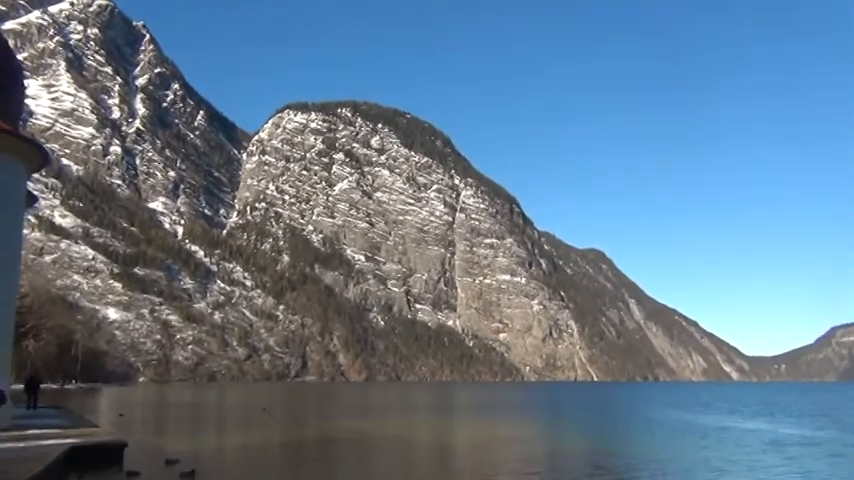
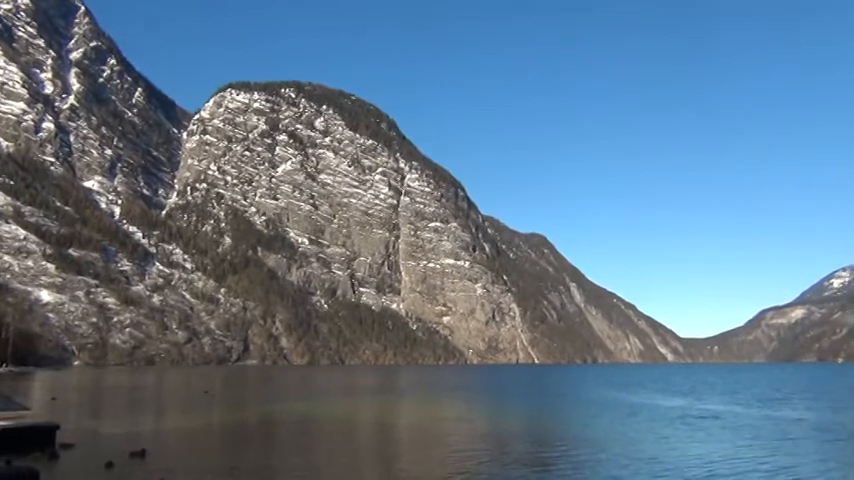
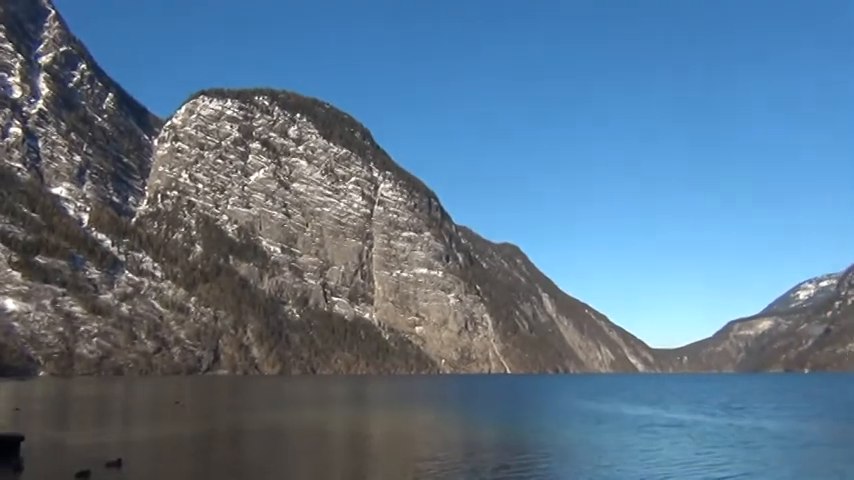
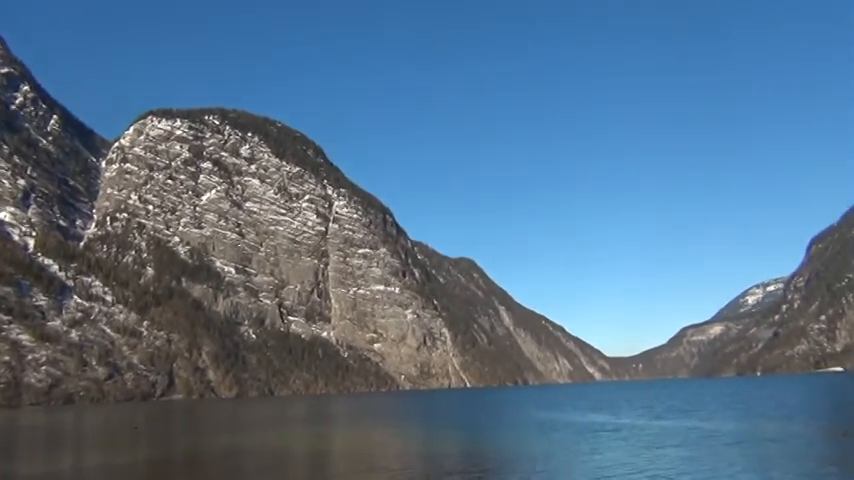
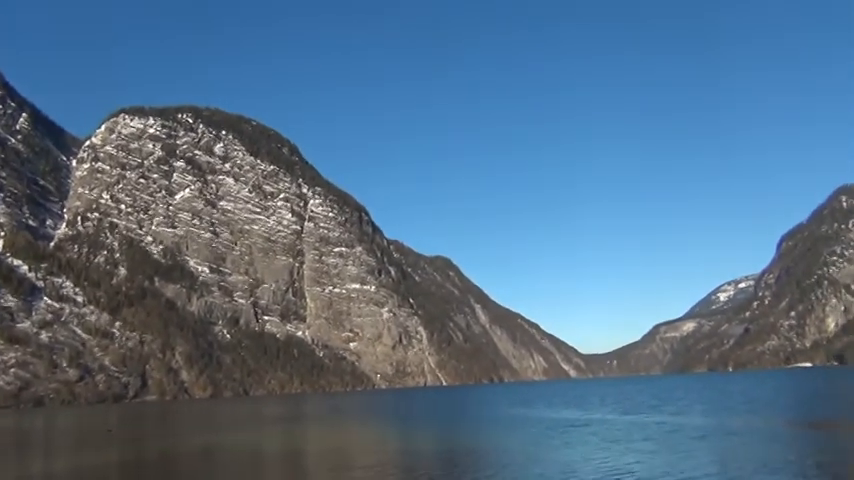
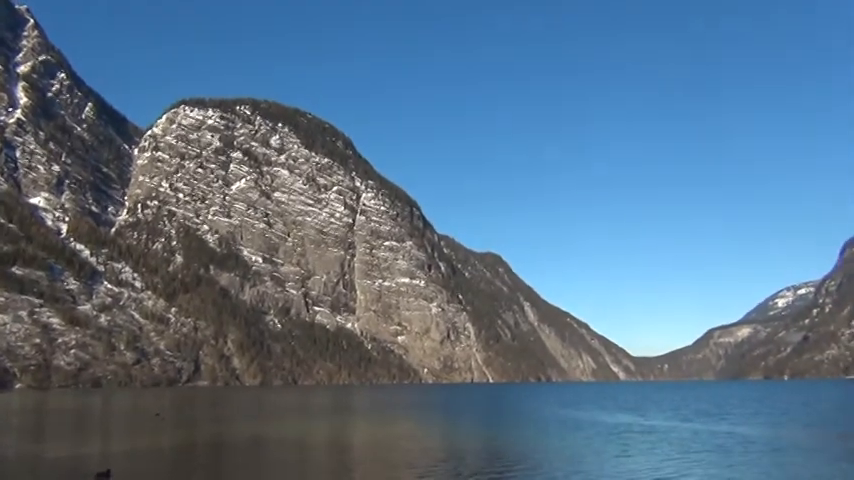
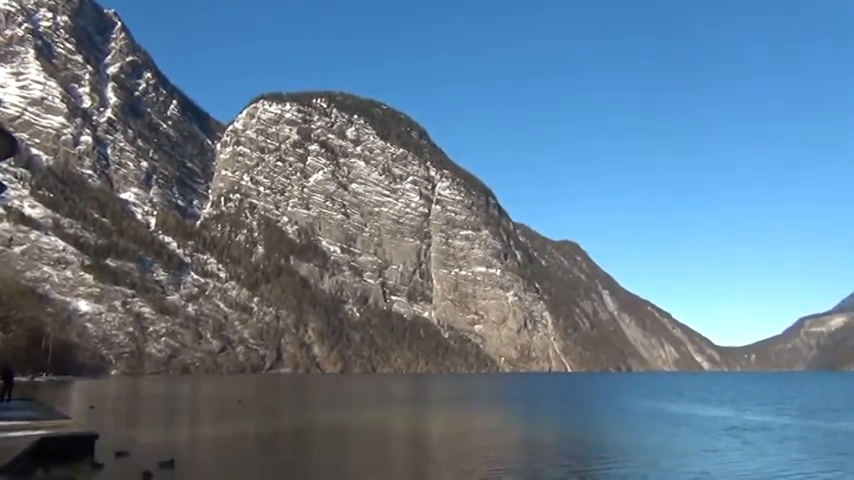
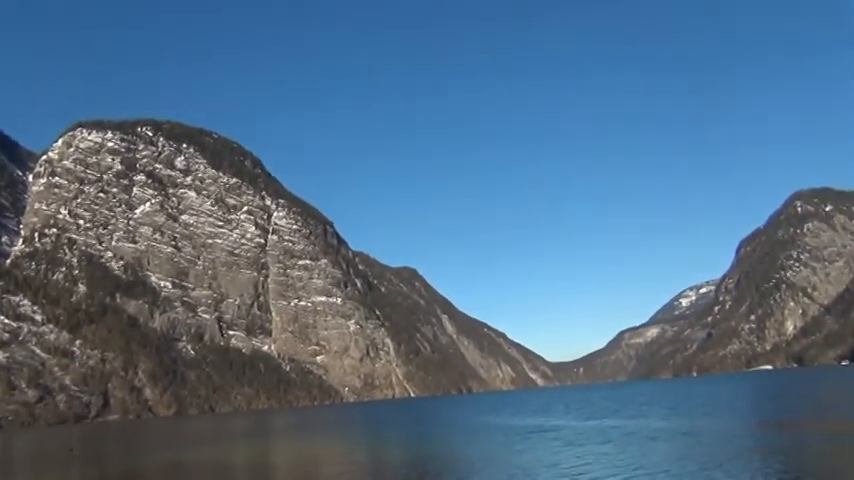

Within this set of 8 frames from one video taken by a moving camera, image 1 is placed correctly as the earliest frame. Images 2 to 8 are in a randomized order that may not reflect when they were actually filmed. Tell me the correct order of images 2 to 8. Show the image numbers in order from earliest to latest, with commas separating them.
7, 2, 3, 6, 4, 5, 8
